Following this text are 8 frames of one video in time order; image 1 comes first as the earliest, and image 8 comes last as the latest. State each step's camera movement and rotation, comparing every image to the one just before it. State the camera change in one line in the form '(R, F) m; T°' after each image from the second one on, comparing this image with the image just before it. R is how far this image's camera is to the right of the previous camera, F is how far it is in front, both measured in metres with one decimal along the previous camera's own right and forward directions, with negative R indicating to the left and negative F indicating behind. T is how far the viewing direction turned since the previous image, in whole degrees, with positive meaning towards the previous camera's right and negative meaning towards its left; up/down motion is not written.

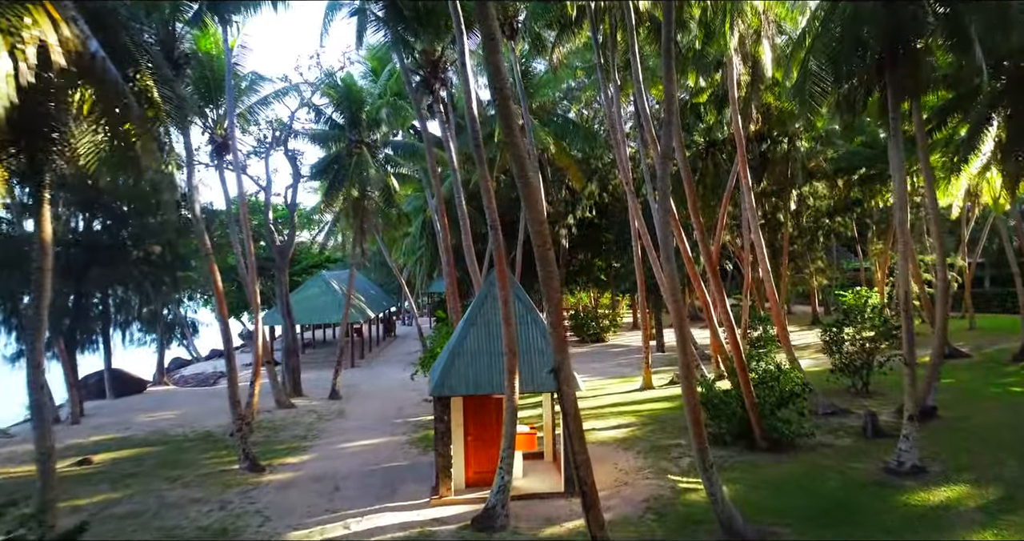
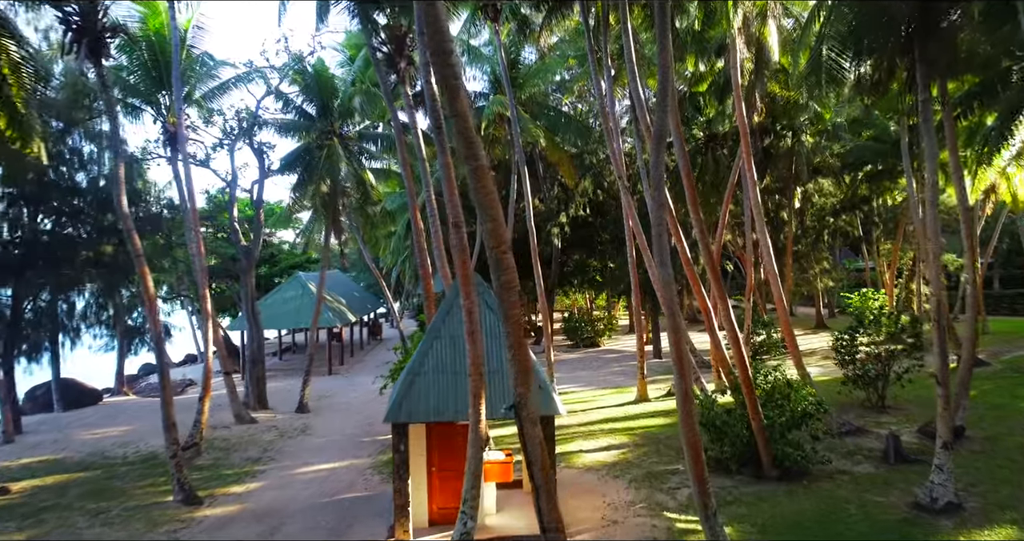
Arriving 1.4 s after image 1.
(+0.3, +1.5) m; 0°
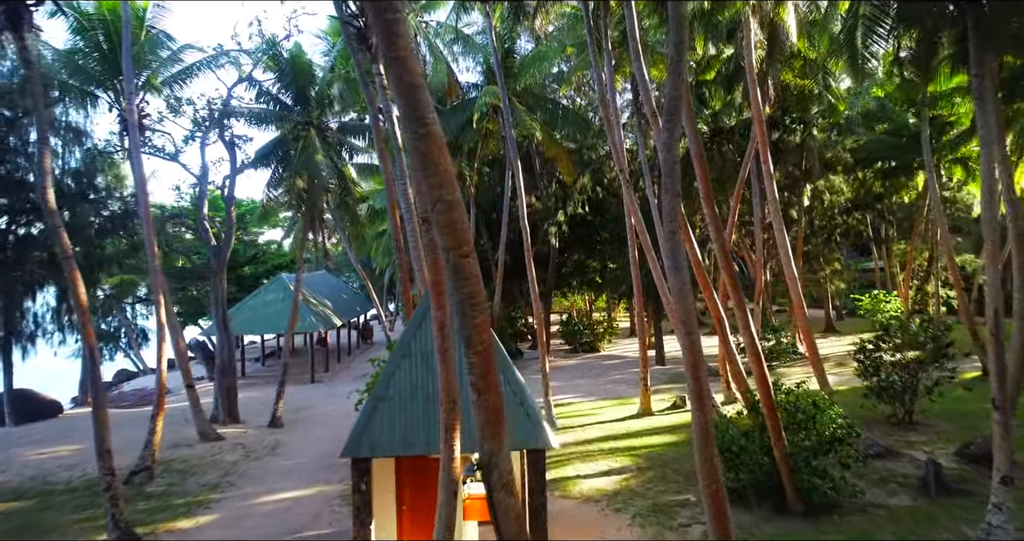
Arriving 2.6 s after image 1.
(+0.2, +1.4) m; 0°
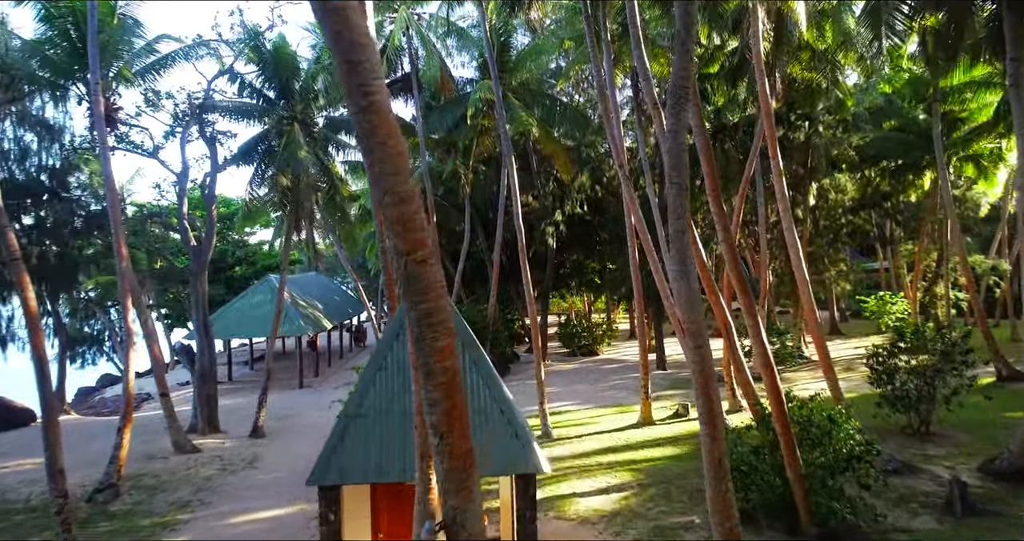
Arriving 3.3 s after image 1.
(+0.1, +0.8) m; 0°
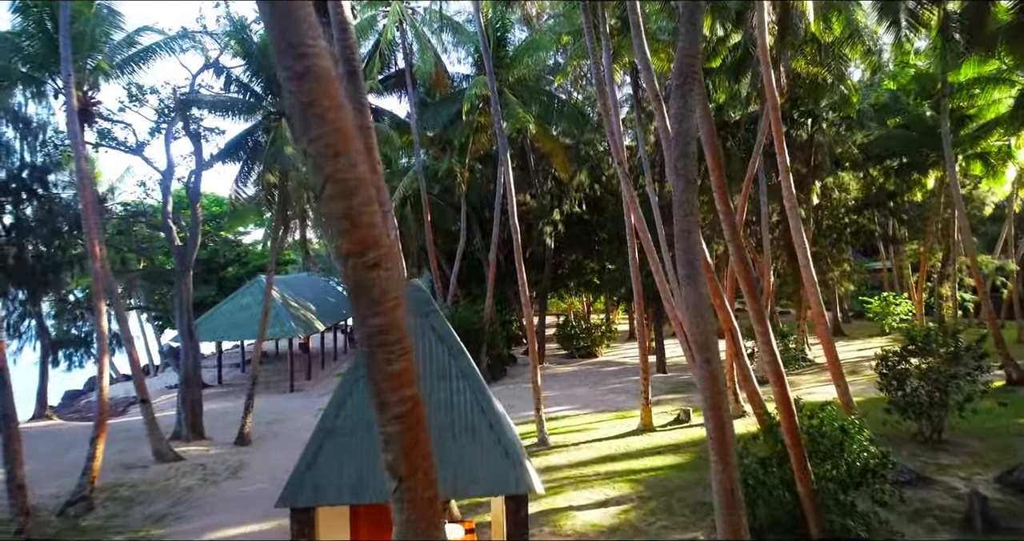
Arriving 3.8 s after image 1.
(+0.1, +0.5) m; 0°
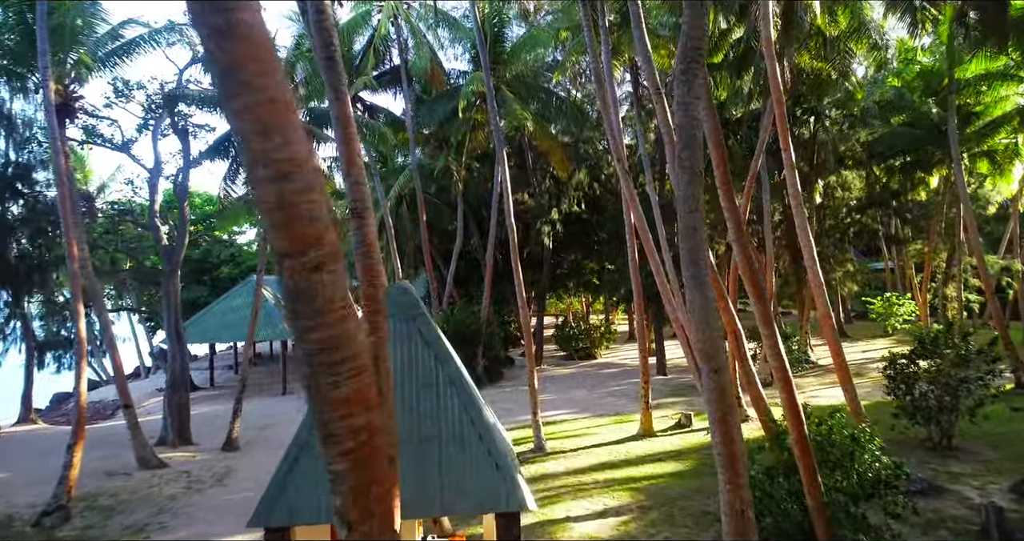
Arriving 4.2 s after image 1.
(+0.1, +0.4) m; 0°
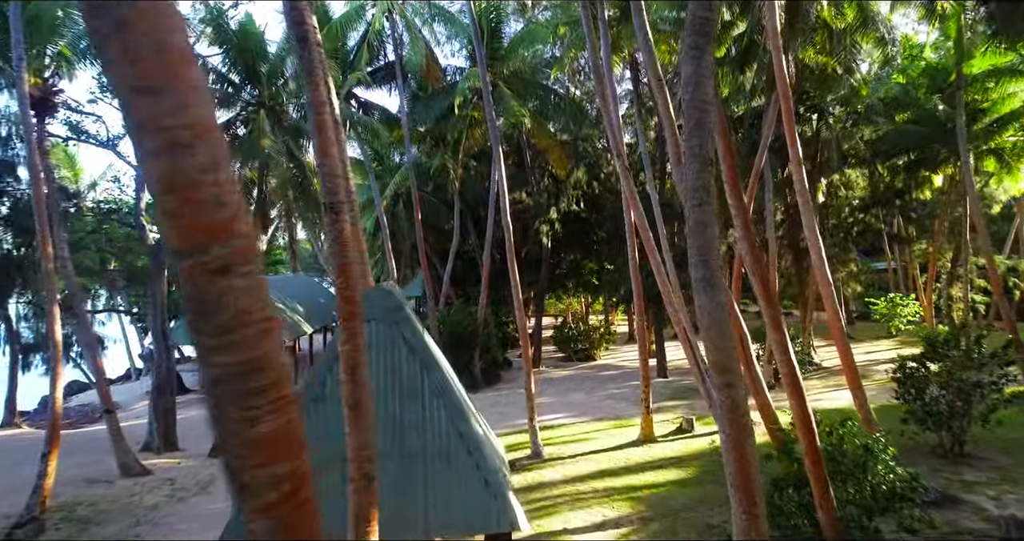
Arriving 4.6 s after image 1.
(+0.1, +0.4) m; 0°
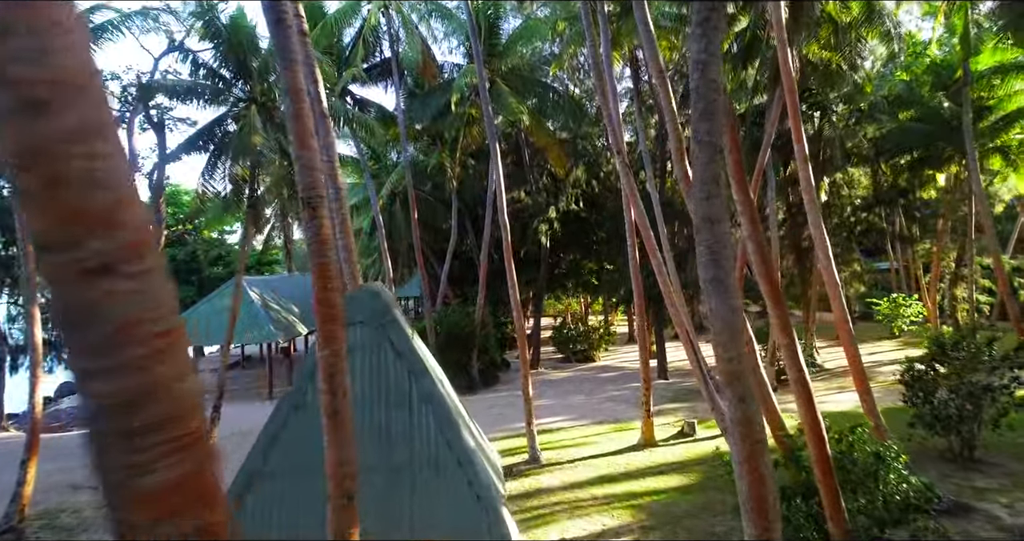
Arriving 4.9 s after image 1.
(0.0, +0.3) m; 0°
